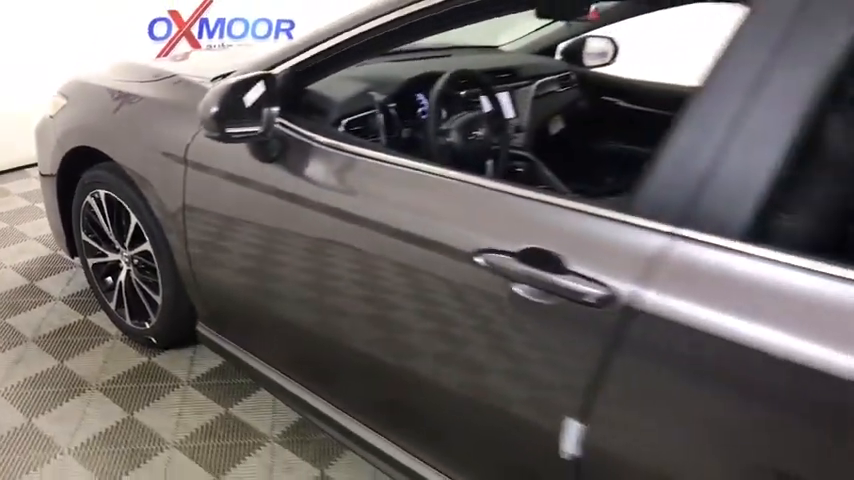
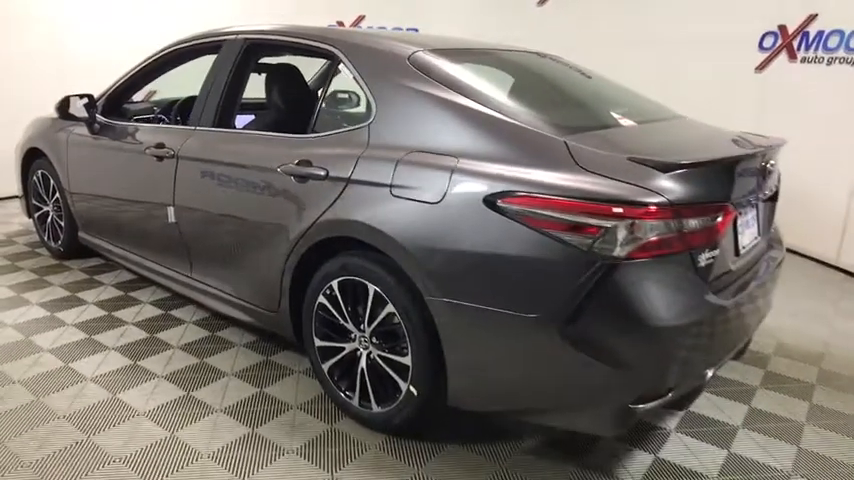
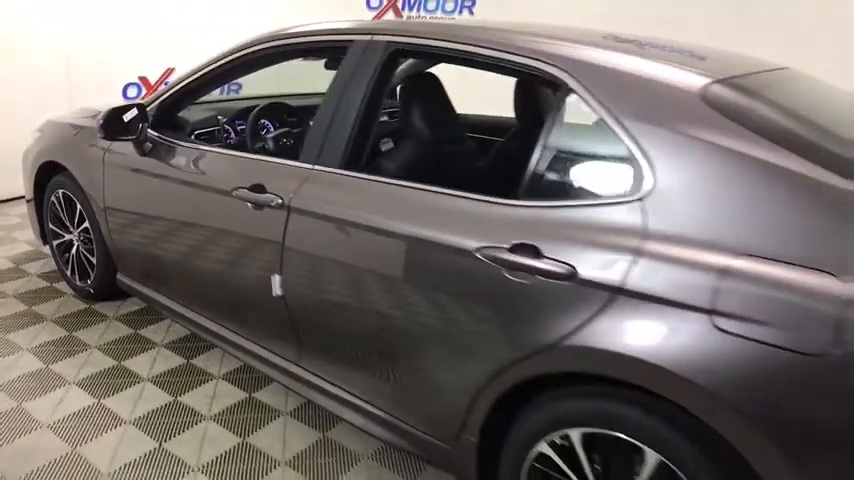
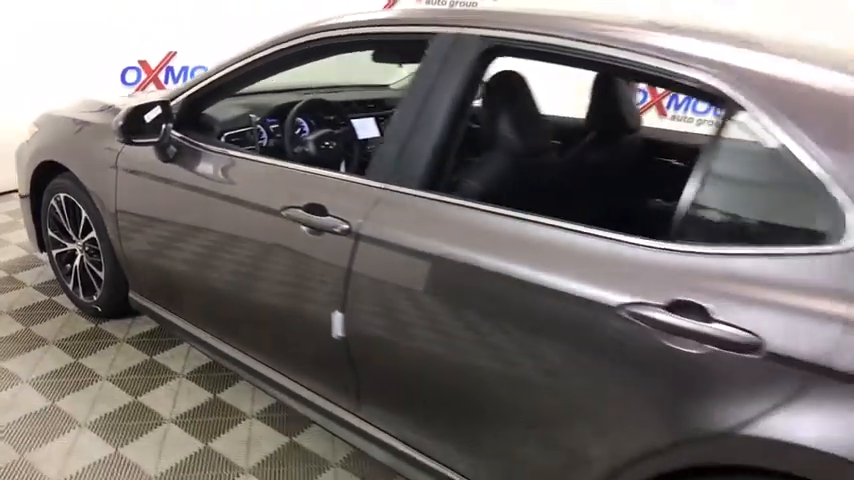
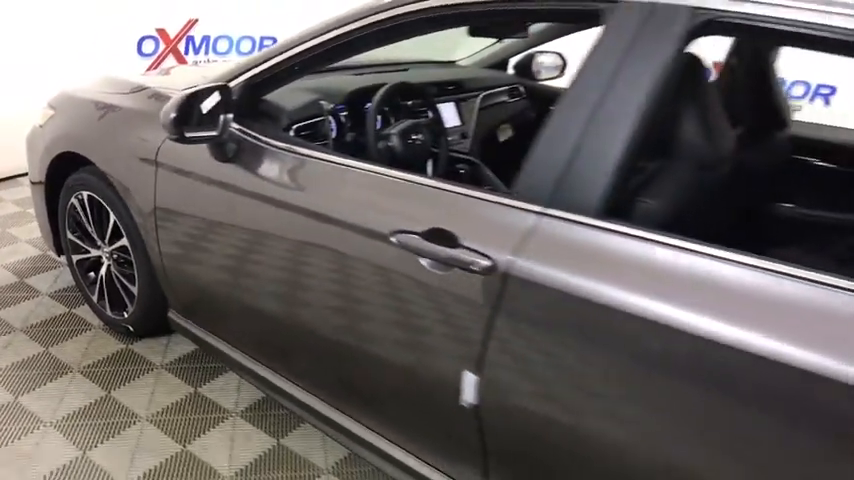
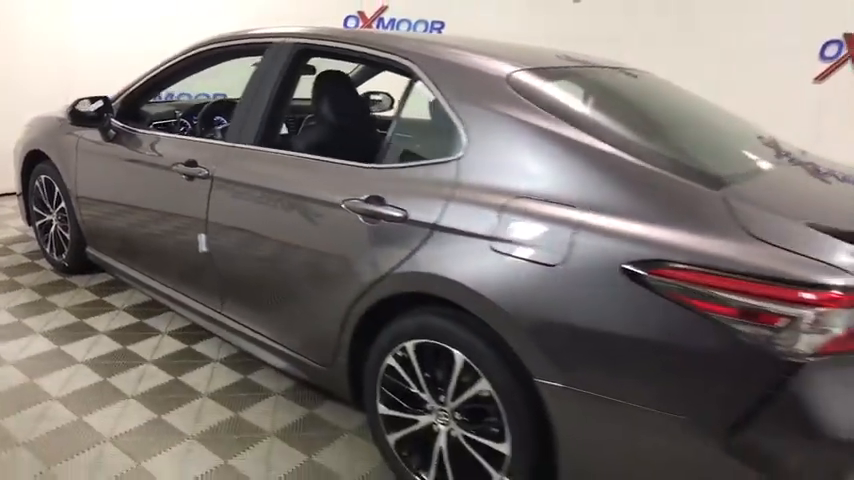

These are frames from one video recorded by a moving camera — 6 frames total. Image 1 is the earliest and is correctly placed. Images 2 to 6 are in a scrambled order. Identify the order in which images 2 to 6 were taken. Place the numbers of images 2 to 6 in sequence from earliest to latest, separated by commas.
5, 4, 3, 6, 2
